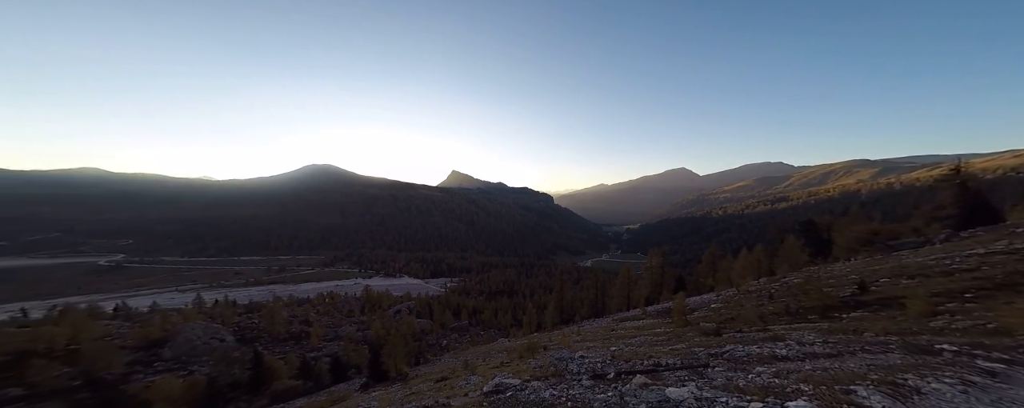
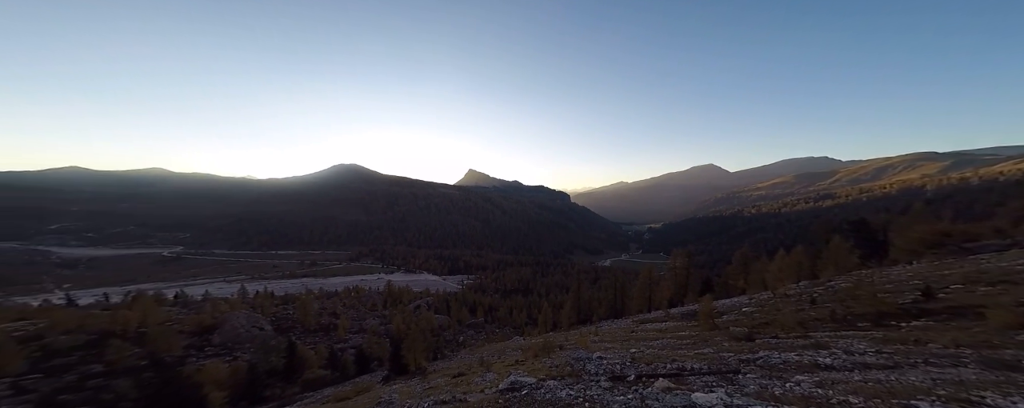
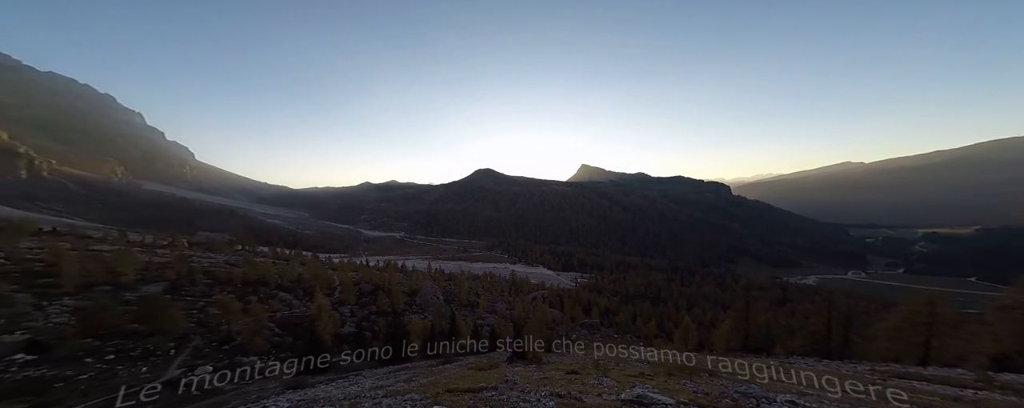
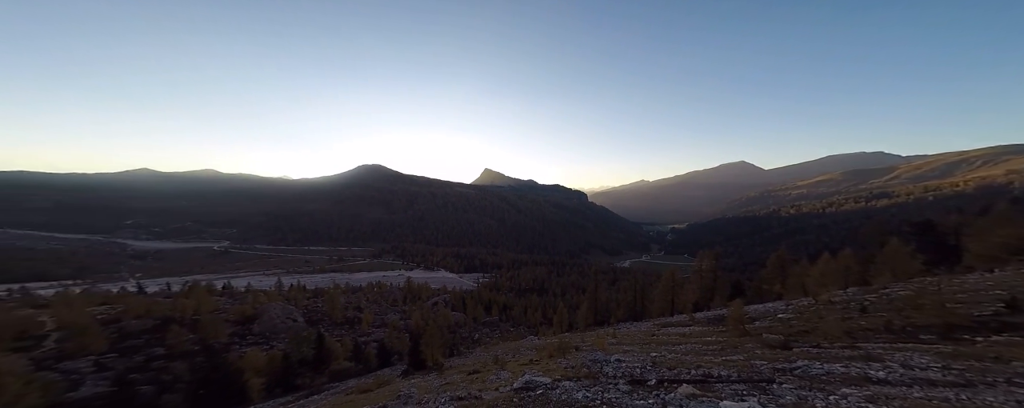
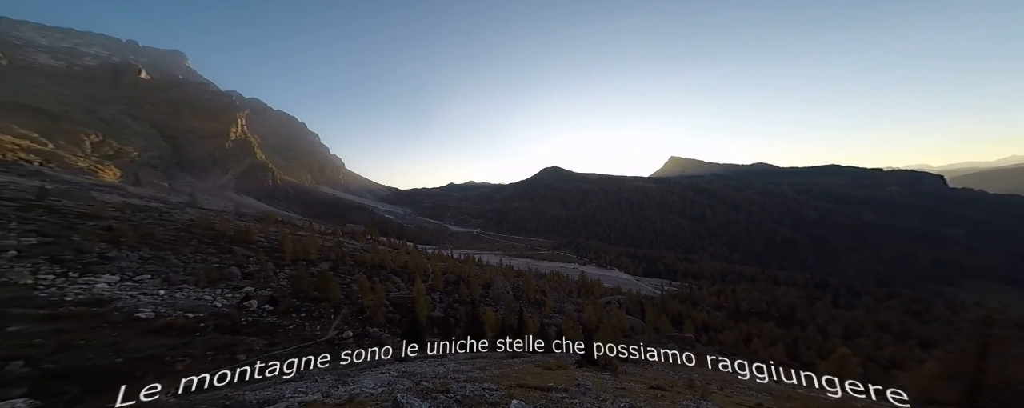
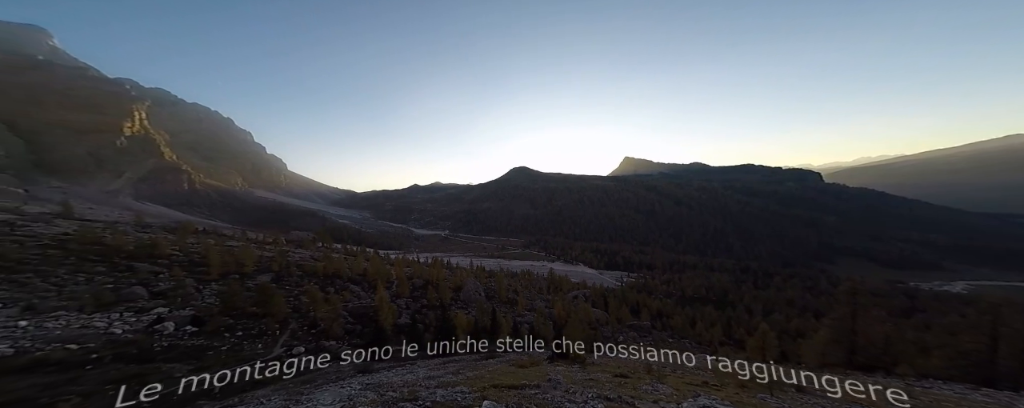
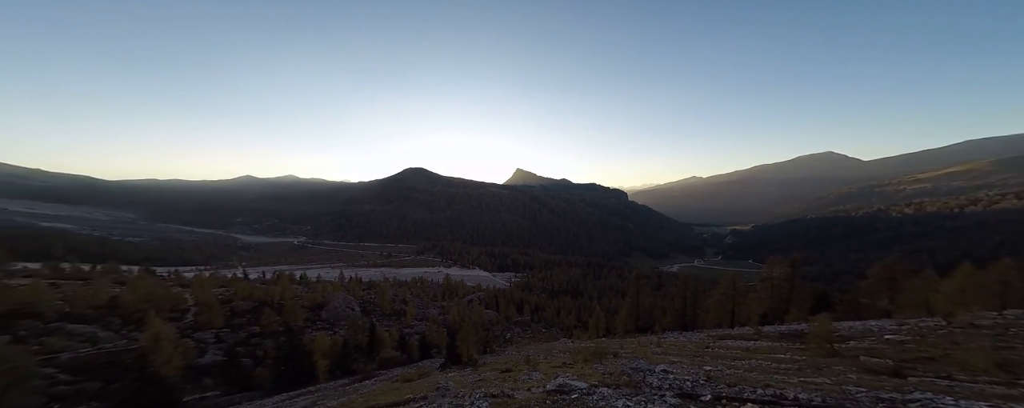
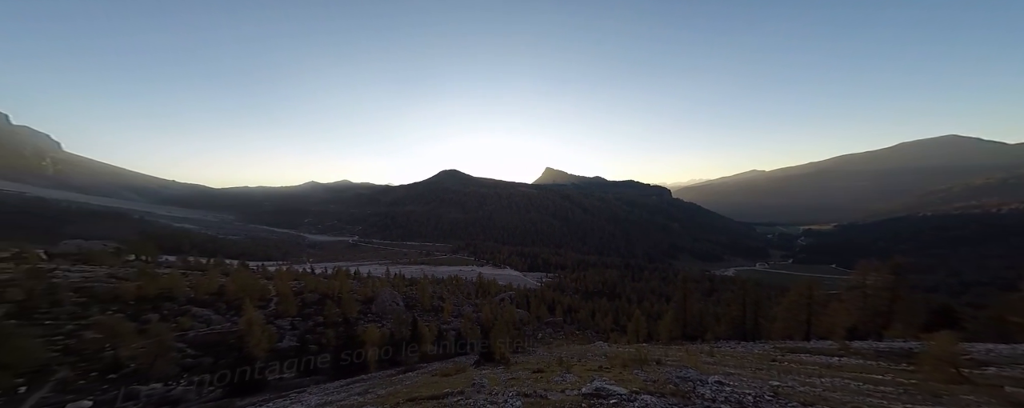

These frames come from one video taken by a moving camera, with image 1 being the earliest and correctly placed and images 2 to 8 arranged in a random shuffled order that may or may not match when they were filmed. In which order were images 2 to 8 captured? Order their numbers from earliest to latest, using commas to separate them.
2, 4, 7, 8, 3, 6, 5
